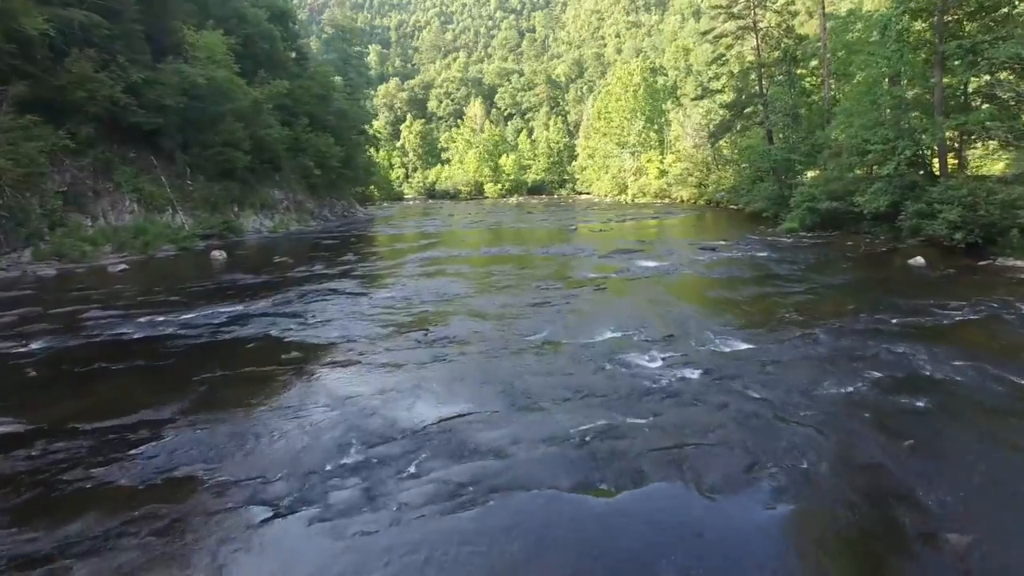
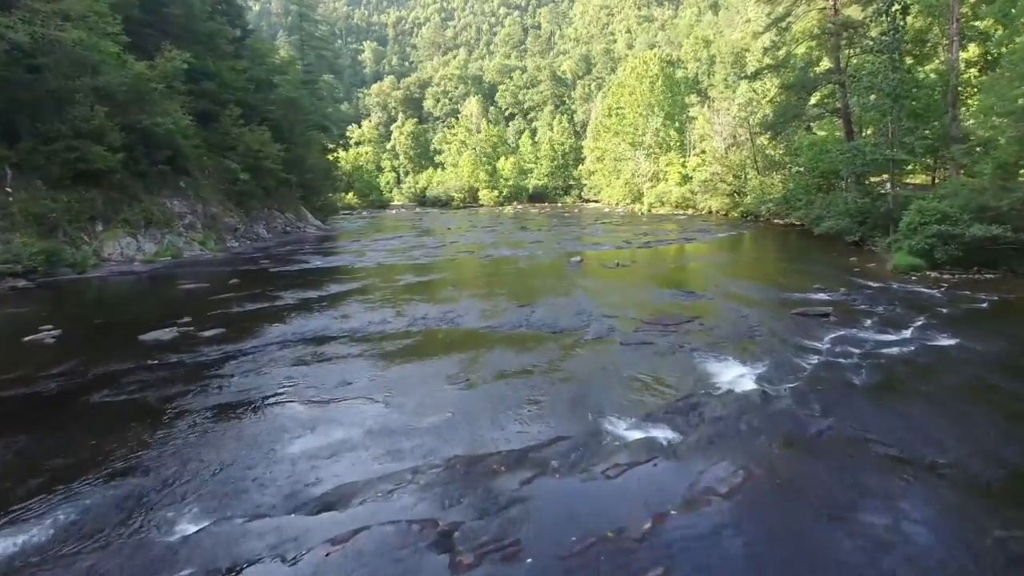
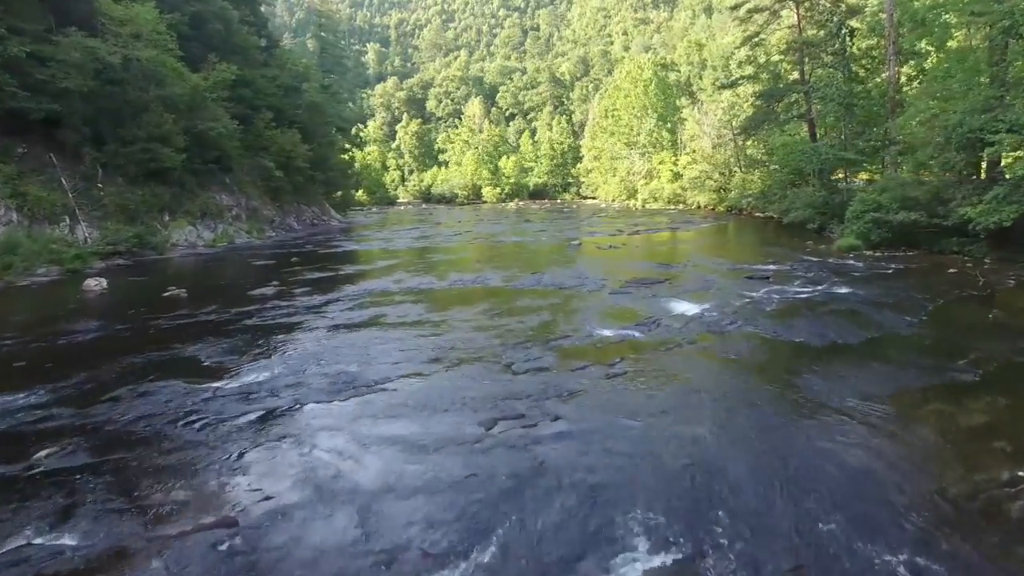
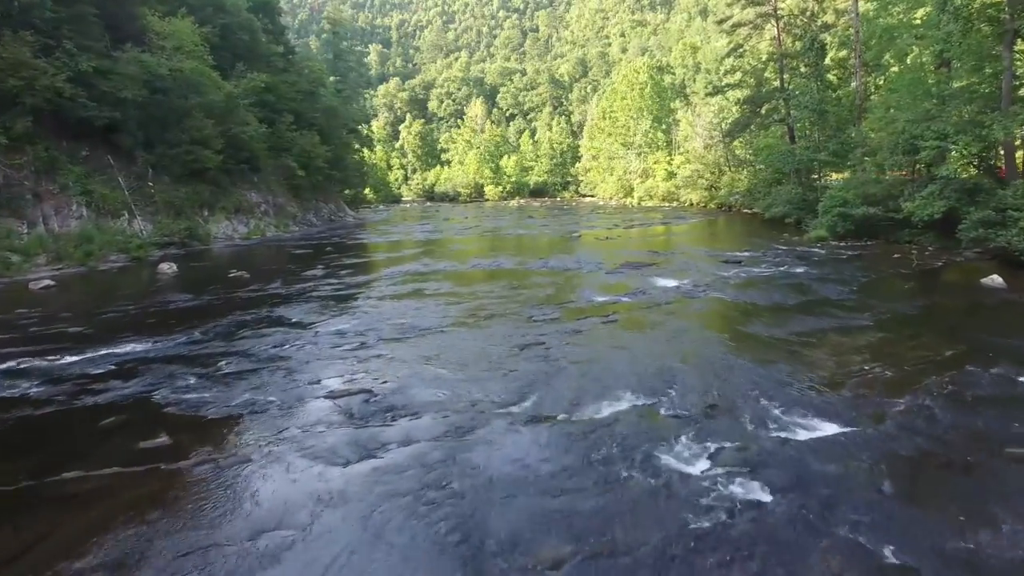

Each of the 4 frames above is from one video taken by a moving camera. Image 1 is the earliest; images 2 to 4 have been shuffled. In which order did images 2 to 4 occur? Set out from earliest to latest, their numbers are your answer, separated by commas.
4, 3, 2
